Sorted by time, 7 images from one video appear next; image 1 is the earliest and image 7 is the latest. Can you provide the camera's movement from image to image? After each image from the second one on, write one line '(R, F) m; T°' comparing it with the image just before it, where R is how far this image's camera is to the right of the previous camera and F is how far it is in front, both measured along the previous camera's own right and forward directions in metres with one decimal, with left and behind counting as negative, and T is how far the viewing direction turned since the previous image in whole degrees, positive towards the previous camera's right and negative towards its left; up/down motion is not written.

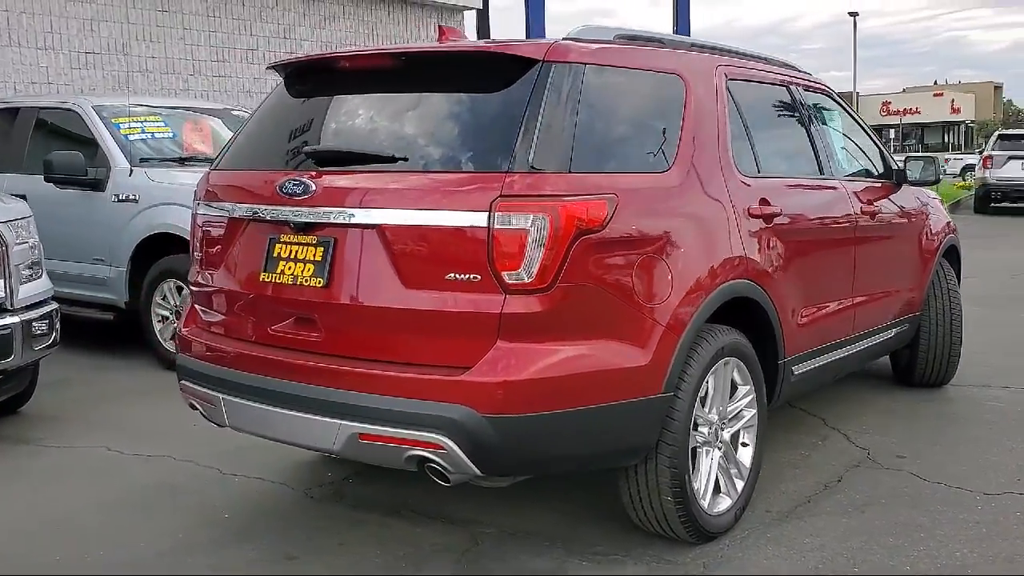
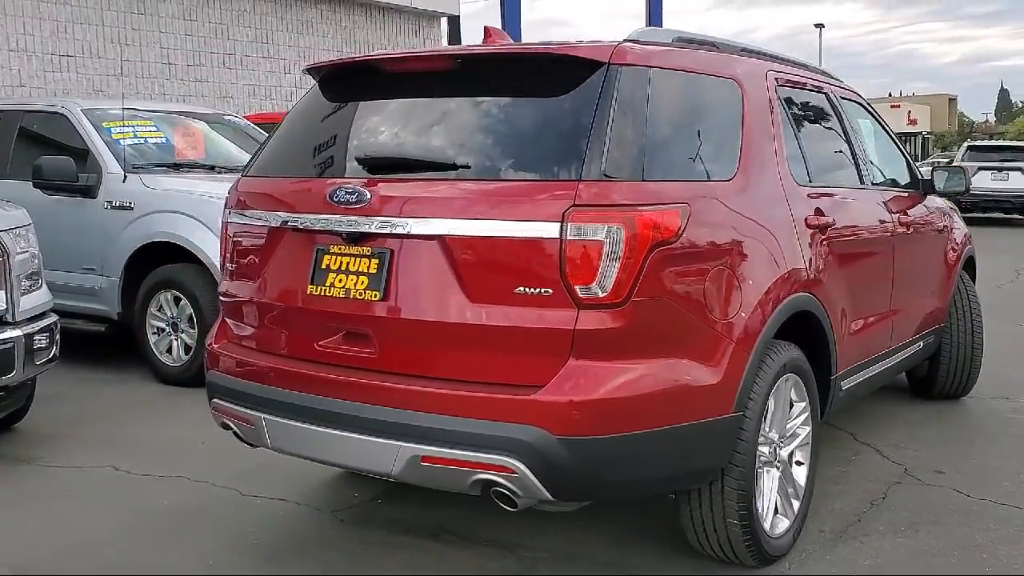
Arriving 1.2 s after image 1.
(-0.3, +0.2) m; +2°
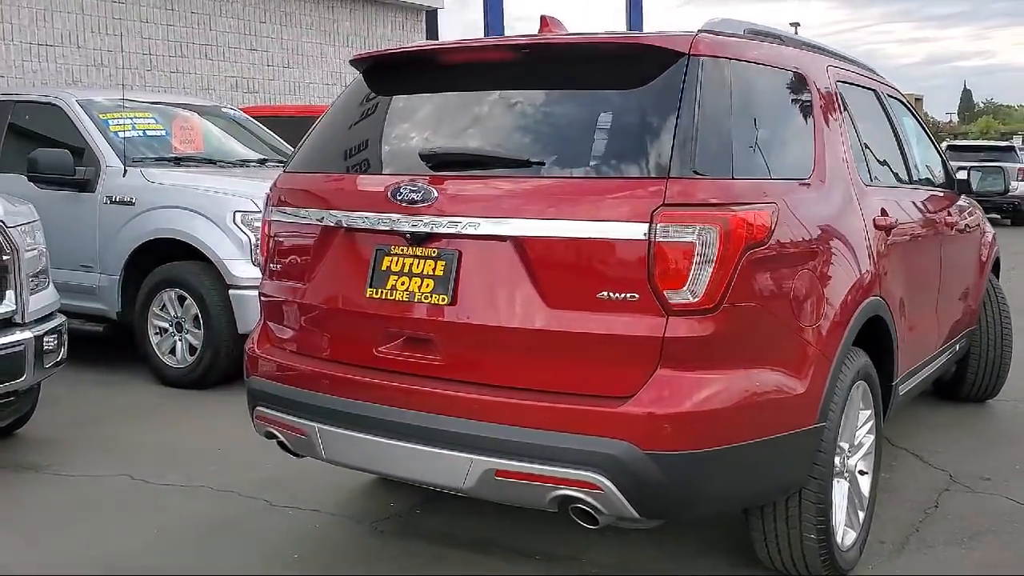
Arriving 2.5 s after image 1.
(-0.3, +0.2) m; +2°
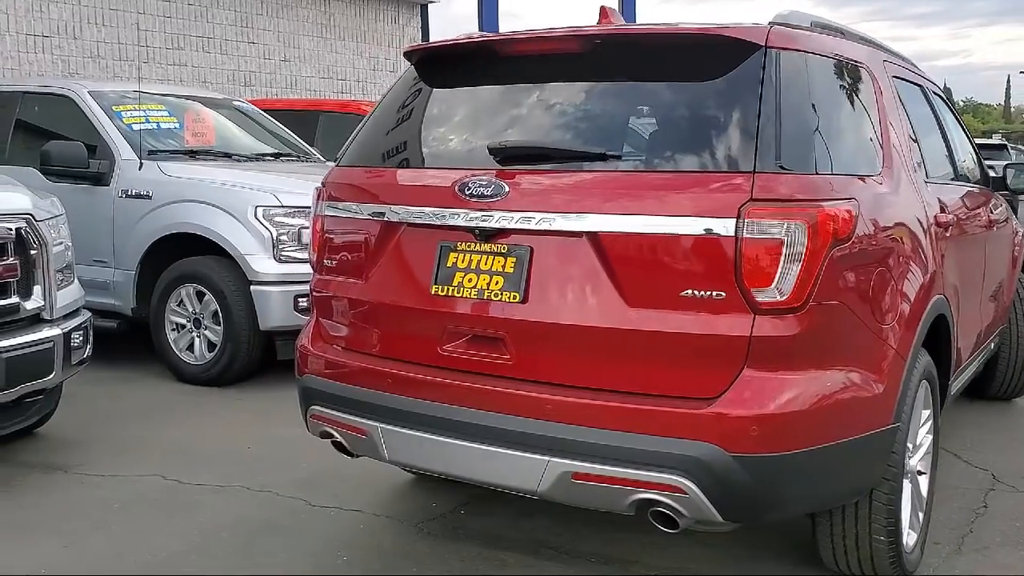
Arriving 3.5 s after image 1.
(-0.3, +0.1) m; +1°
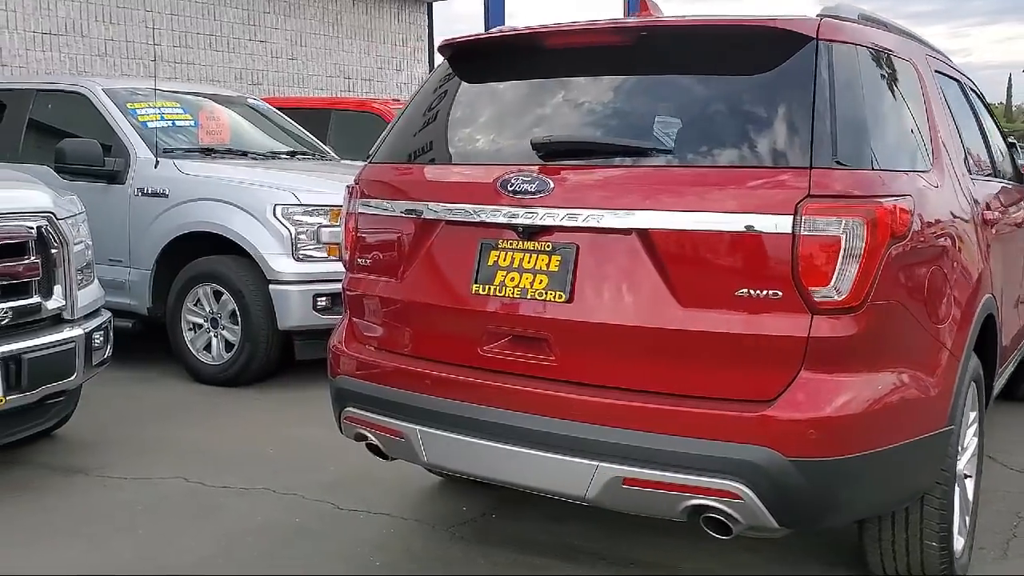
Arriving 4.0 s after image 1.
(-0.1, +0.1) m; 0°
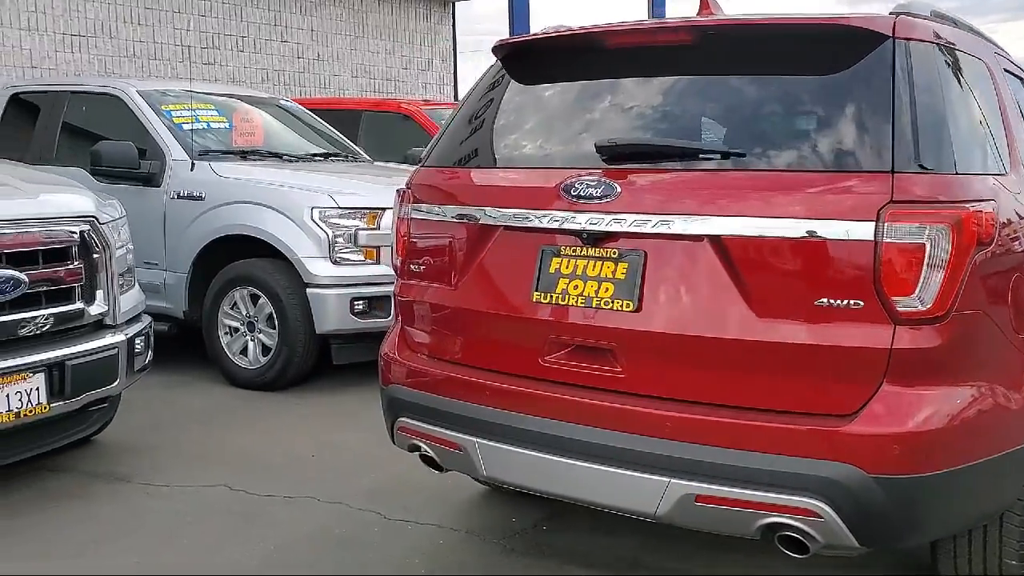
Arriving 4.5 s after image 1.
(-0.1, +0.1) m; -1°
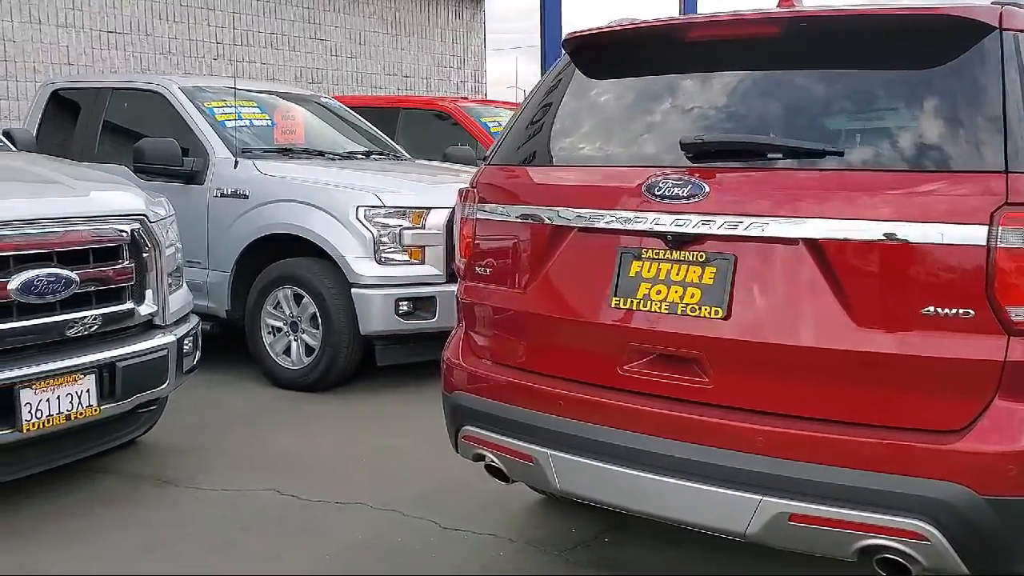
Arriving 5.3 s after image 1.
(-0.1, +0.1) m; -1°
